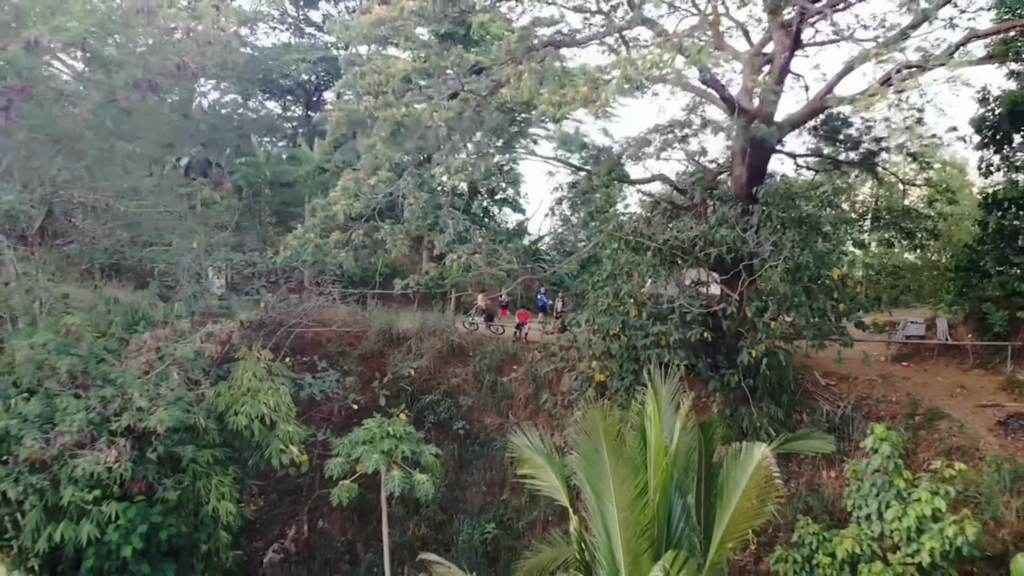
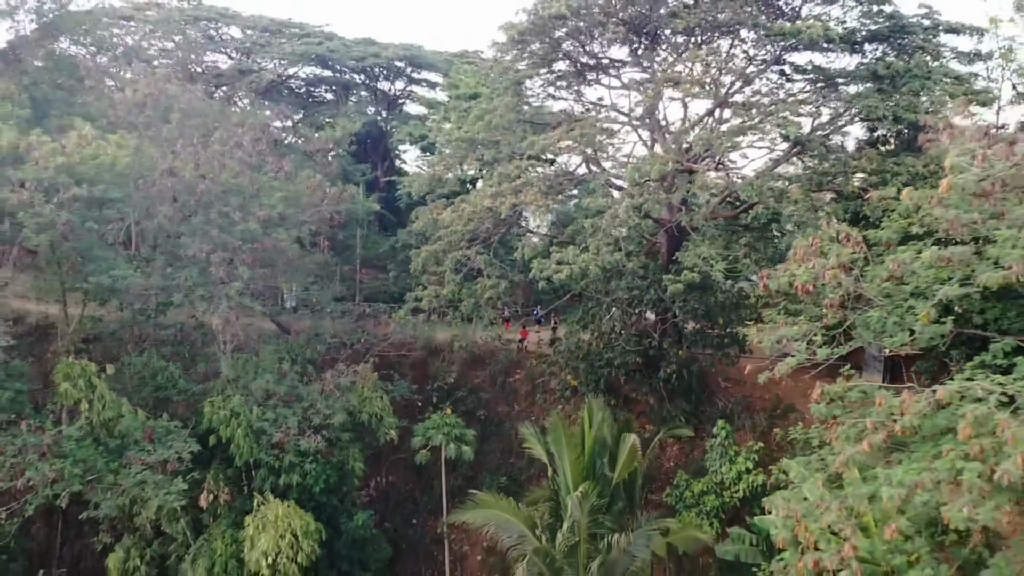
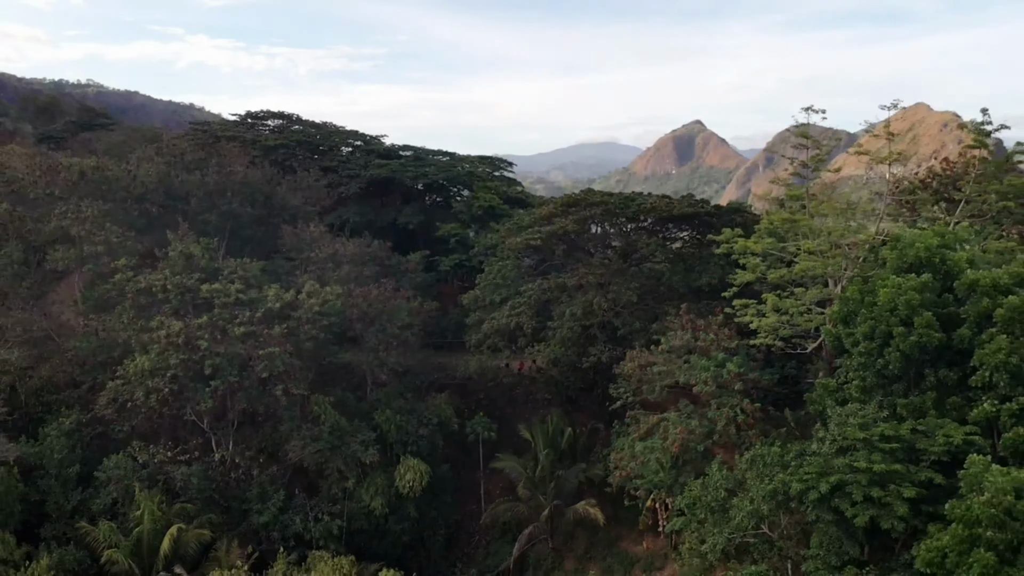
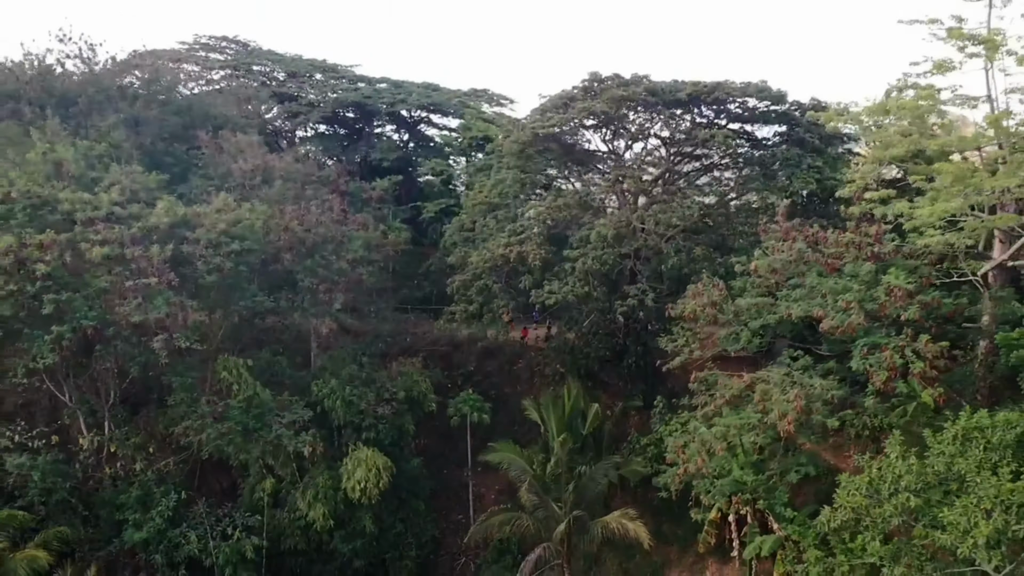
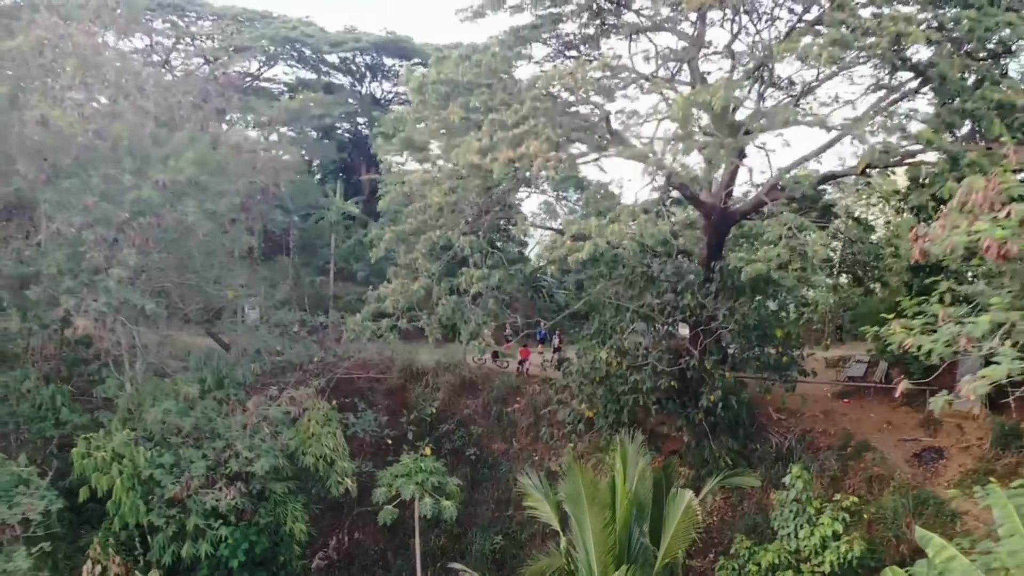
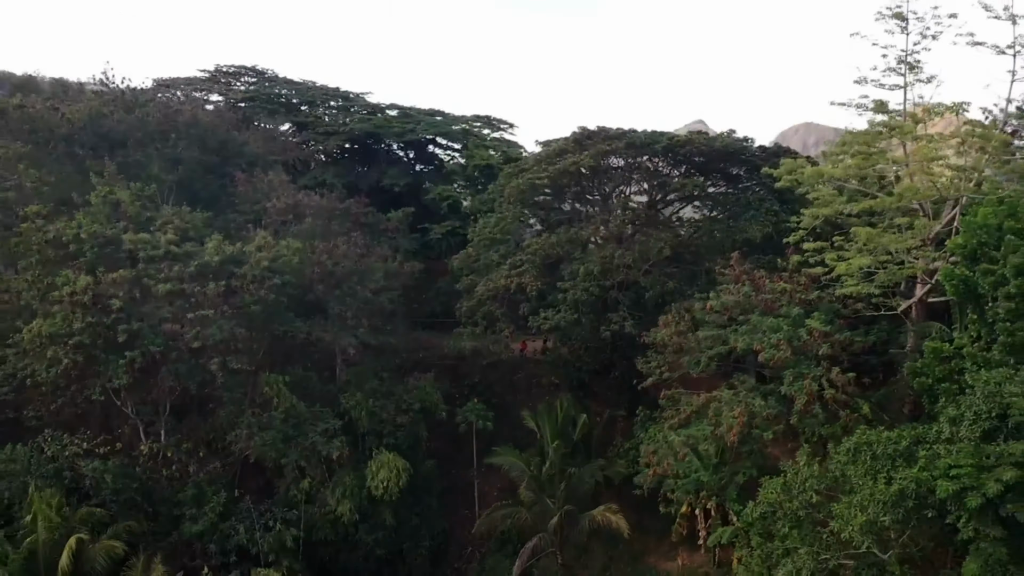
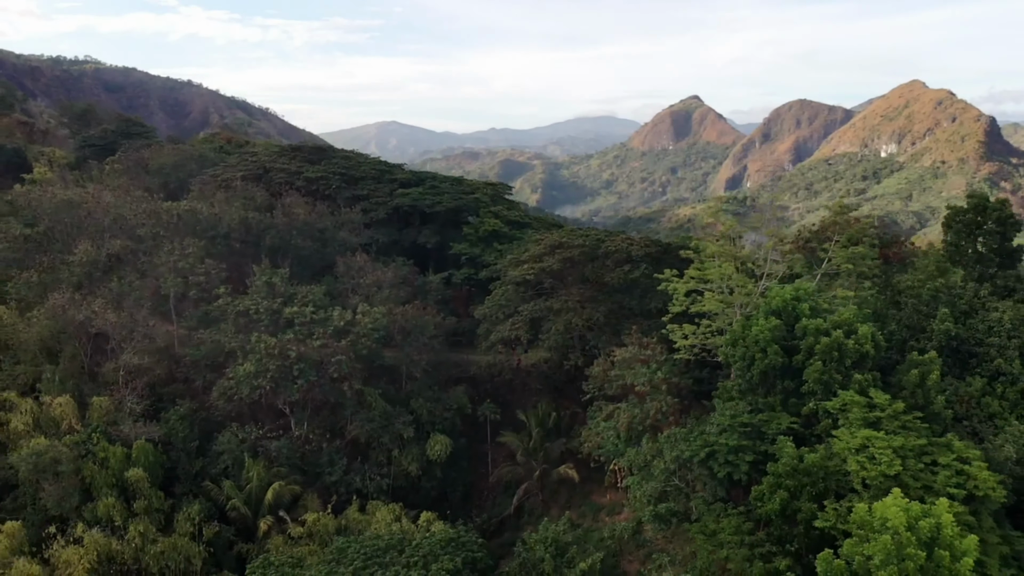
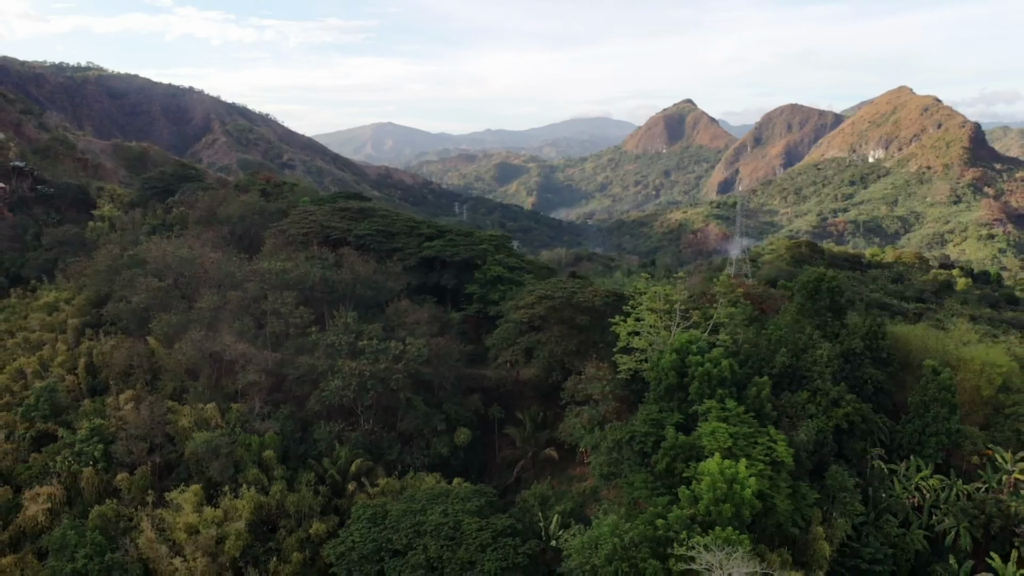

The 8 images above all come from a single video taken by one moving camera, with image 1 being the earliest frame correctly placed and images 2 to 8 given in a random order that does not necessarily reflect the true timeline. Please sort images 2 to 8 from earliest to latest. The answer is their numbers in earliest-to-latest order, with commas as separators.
5, 2, 4, 6, 3, 7, 8
